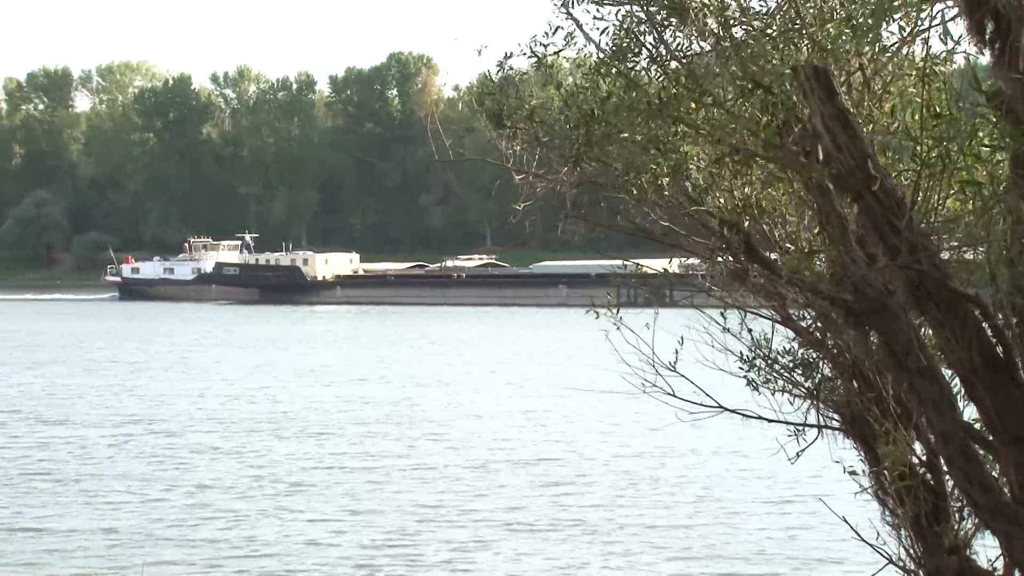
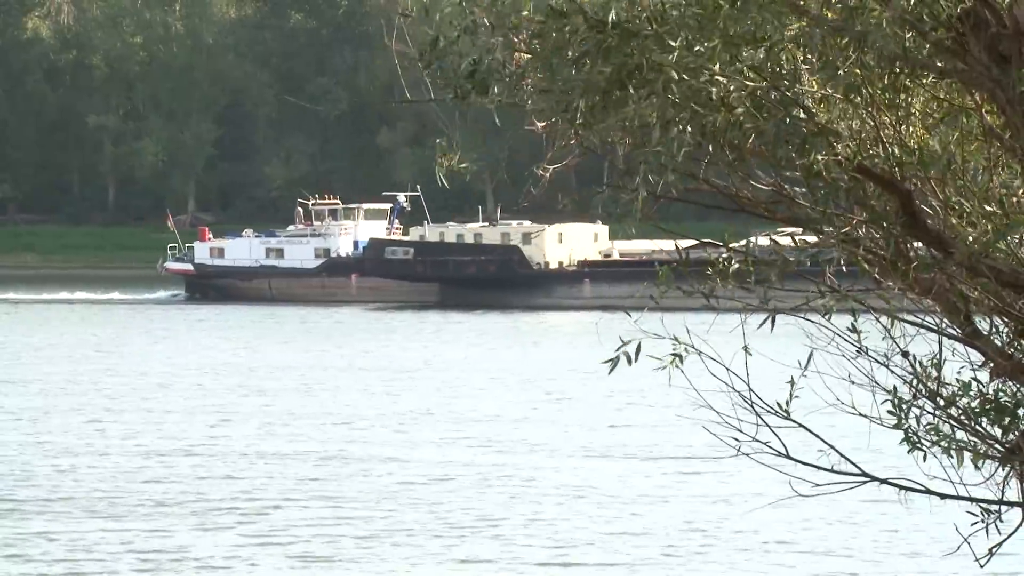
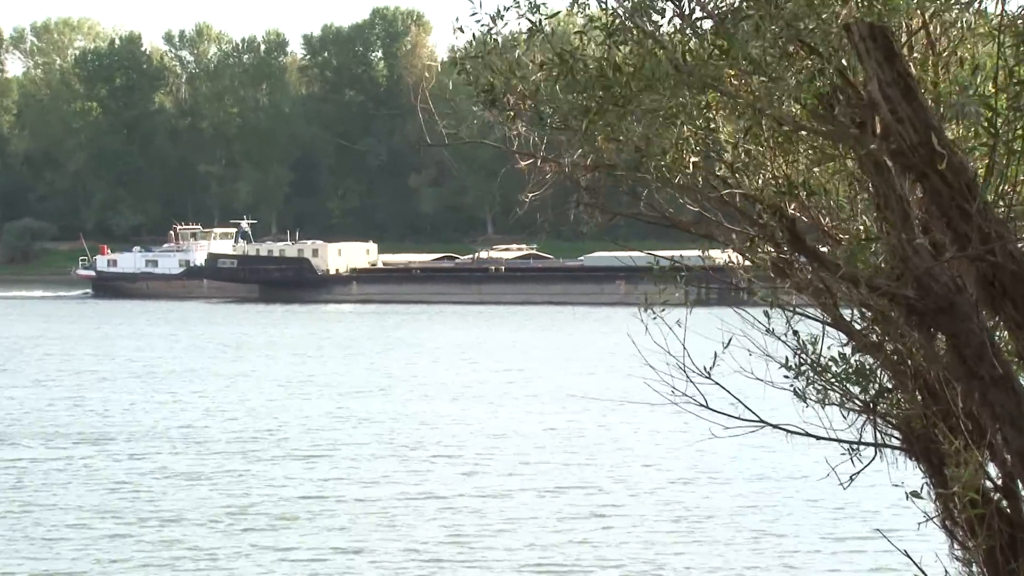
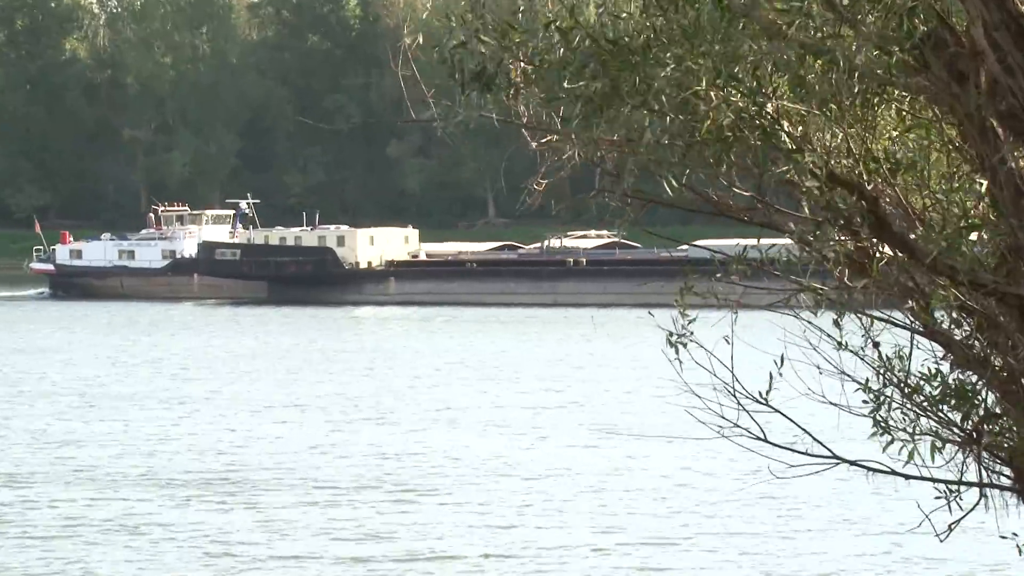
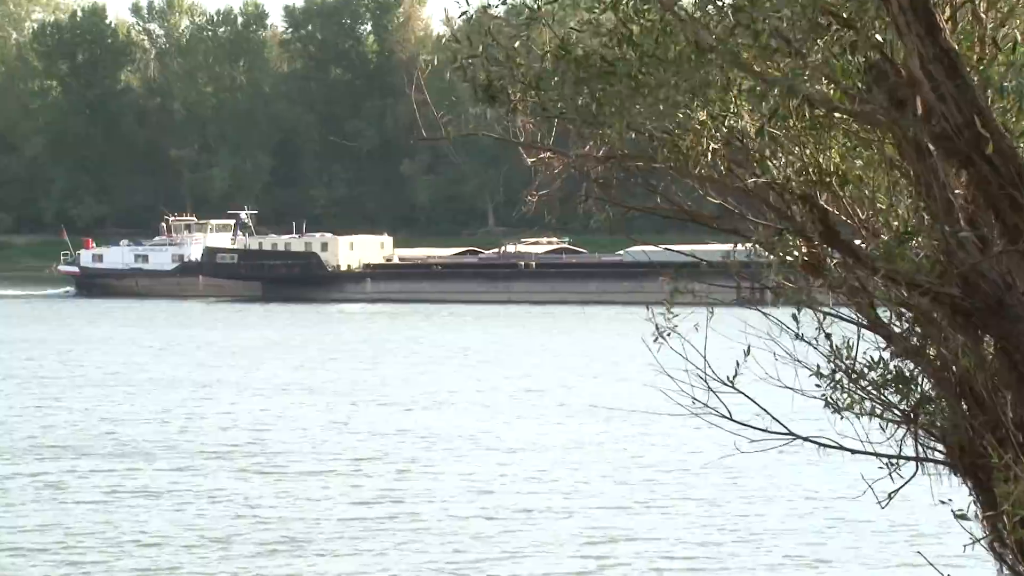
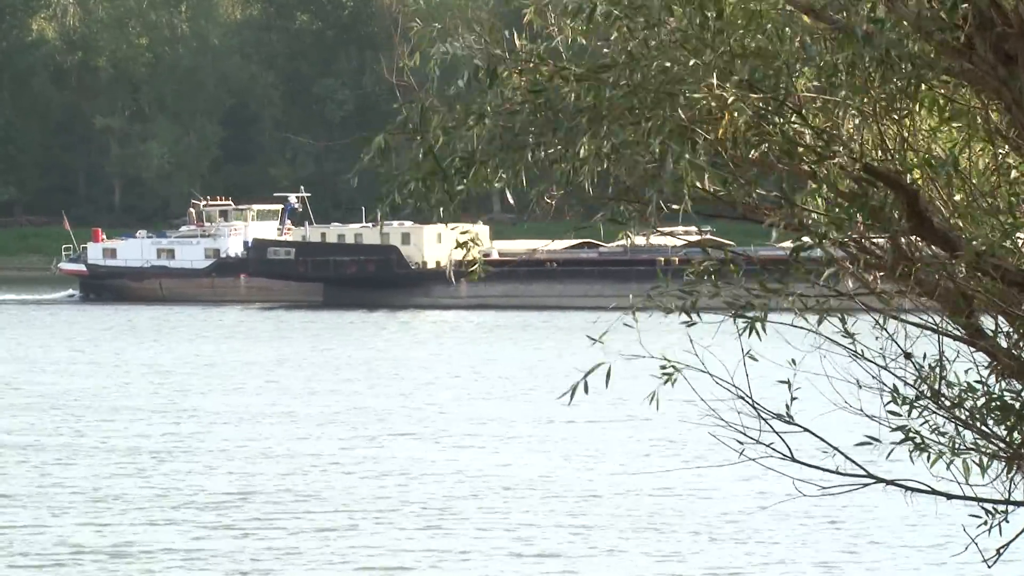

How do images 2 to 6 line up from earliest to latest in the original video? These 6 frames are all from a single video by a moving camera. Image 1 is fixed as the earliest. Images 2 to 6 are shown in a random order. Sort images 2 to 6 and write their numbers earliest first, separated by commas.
3, 5, 4, 6, 2
